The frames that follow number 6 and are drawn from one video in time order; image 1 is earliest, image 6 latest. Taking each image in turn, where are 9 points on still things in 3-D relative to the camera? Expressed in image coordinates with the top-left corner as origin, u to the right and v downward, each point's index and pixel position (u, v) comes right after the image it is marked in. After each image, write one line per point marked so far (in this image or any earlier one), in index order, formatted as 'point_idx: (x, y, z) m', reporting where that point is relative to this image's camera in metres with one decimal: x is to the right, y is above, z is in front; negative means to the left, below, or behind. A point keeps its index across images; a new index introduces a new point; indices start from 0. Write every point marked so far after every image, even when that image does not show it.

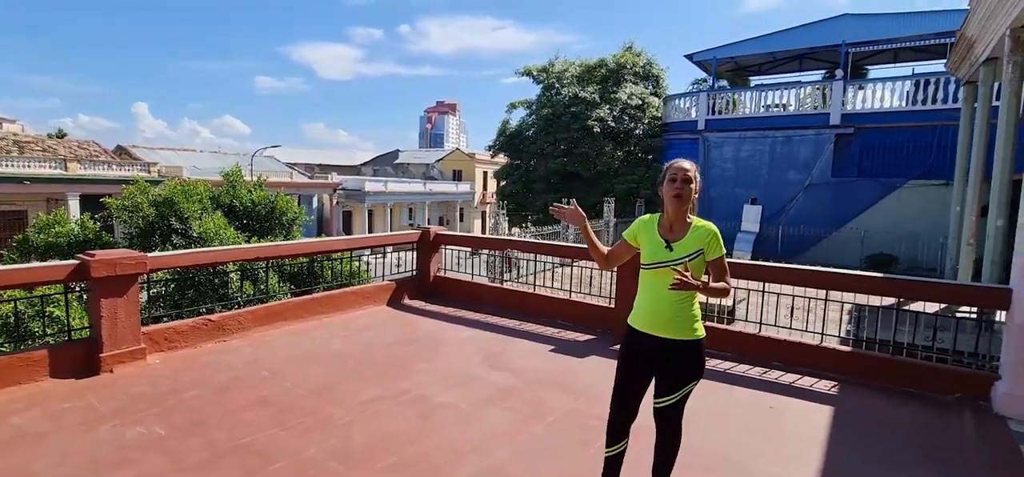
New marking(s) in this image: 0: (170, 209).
0: (-6.4, +0.5, +9.1) m
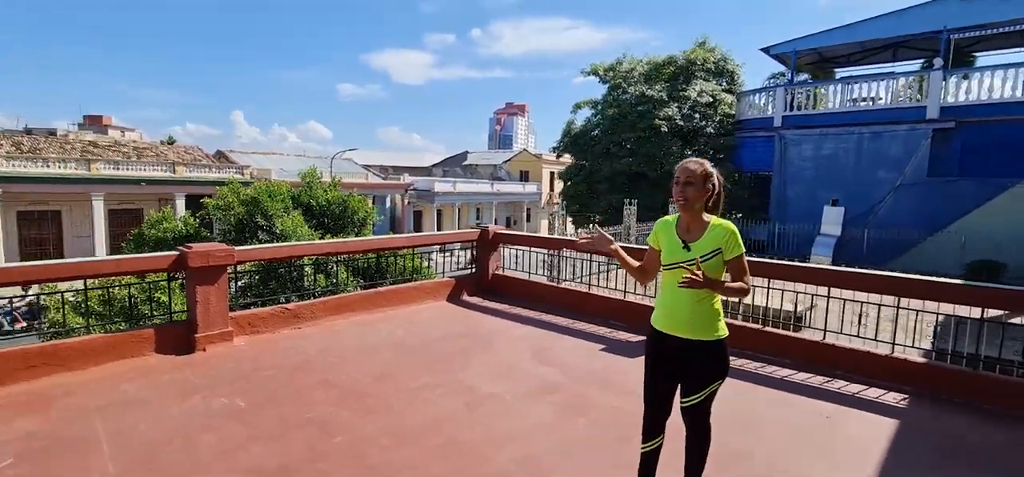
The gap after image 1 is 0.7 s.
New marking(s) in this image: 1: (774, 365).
0: (-5.2, +0.6, +10.0) m
1: (+2.3, -1.1, +4.3) m
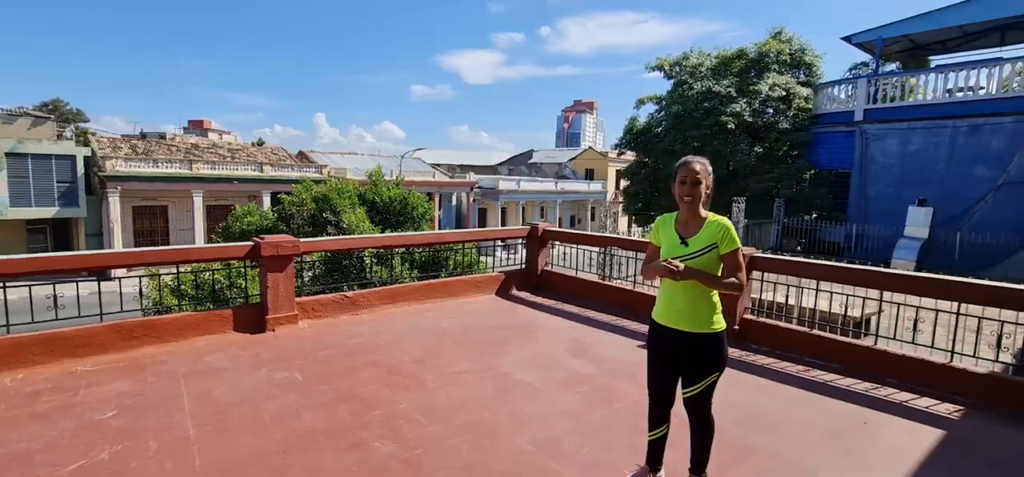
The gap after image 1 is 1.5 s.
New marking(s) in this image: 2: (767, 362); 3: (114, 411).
0: (-4.1, +0.7, +10.8) m
1: (+2.6, -1.1, +4.2) m
2: (+2.2, -1.1, +4.3) m
3: (-2.6, -1.1, +3.2) m
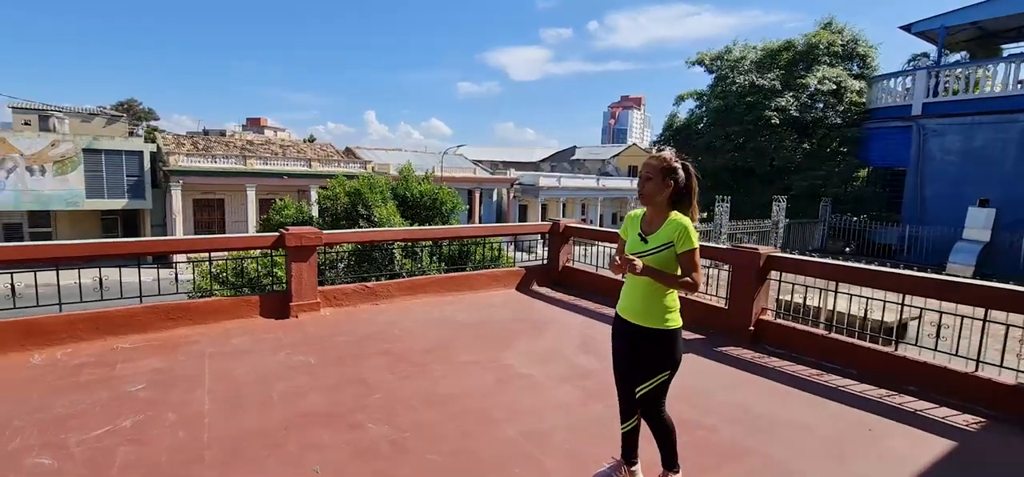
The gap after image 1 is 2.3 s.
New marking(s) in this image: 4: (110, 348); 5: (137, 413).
0: (-3.4, +0.9, +11.2) m
1: (+2.6, -1.1, +4.0) m
2: (+2.3, -1.1, +4.2) m
3: (-2.6, -1.0, +3.5) m
4: (-3.4, -0.9, +4.2) m
5: (-2.3, -1.1, +3.1) m
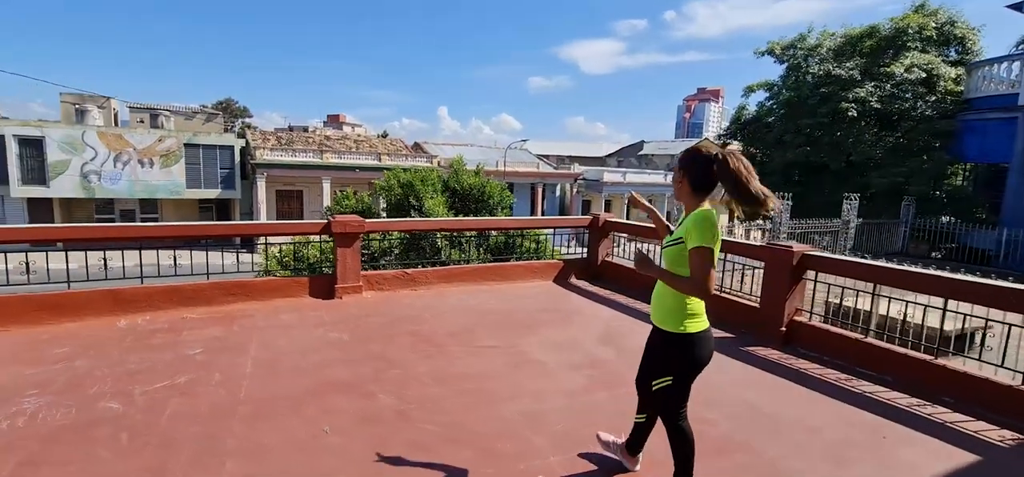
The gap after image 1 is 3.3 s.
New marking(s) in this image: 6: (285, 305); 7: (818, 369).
0: (-2.2, +1.1, +11.7) m
1: (+2.7, -1.1, +3.8) m
2: (+2.4, -1.1, +4.1) m
3: (-2.5, -0.9, +4.0) m
4: (-3.2, -0.8, +4.8) m
5: (-2.3, -1.0, +3.6) m
6: (-2.4, -0.7, +5.2) m
7: (+2.5, -1.1, +4.0) m
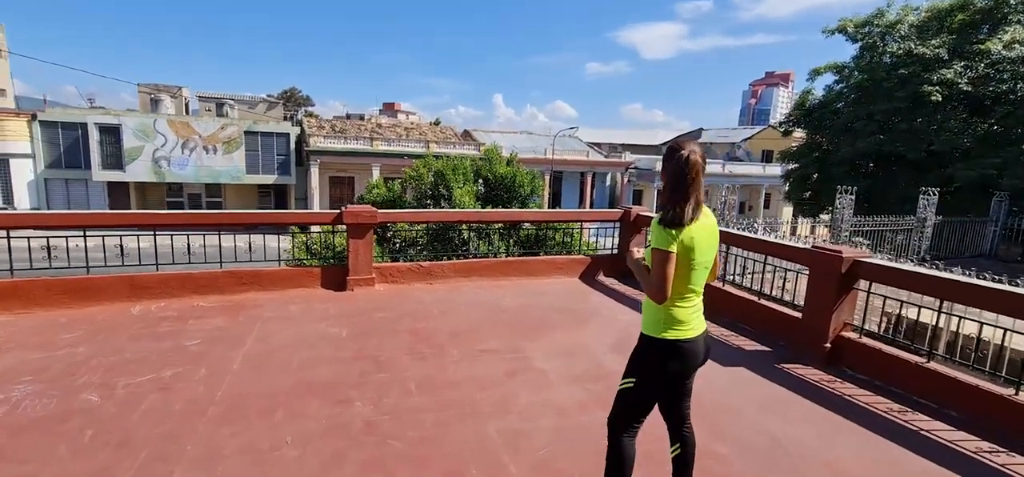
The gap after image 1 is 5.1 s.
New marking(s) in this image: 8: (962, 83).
0: (-1.4, +1.4, +11.5) m
1: (+2.7, -1.1, +3.2) m
2: (+2.4, -1.1, +3.5) m
3: (-2.5, -0.8, +4.0) m
4: (-3.1, -0.6, +4.8) m
5: (-2.4, -0.9, +3.5) m
6: (-2.3, -0.6, +5.2) m
7: (+2.5, -1.1, +3.4) m
8: (+10.9, +3.7, +11.9) m
